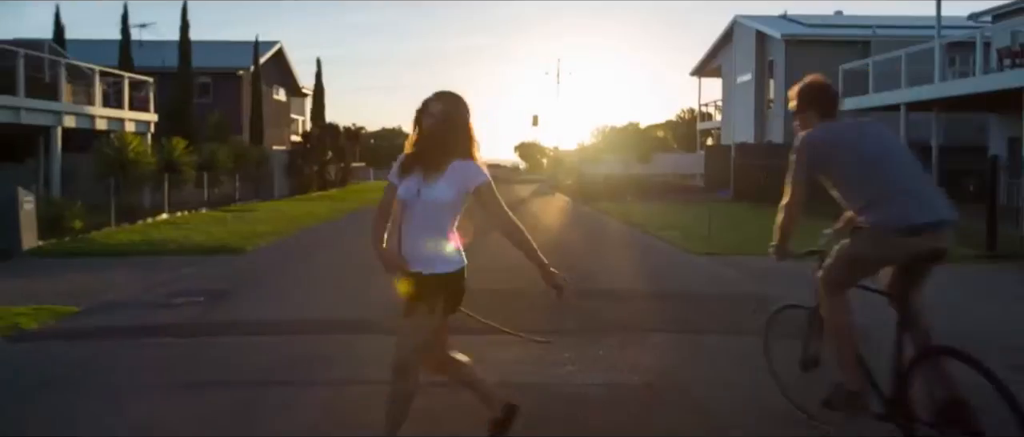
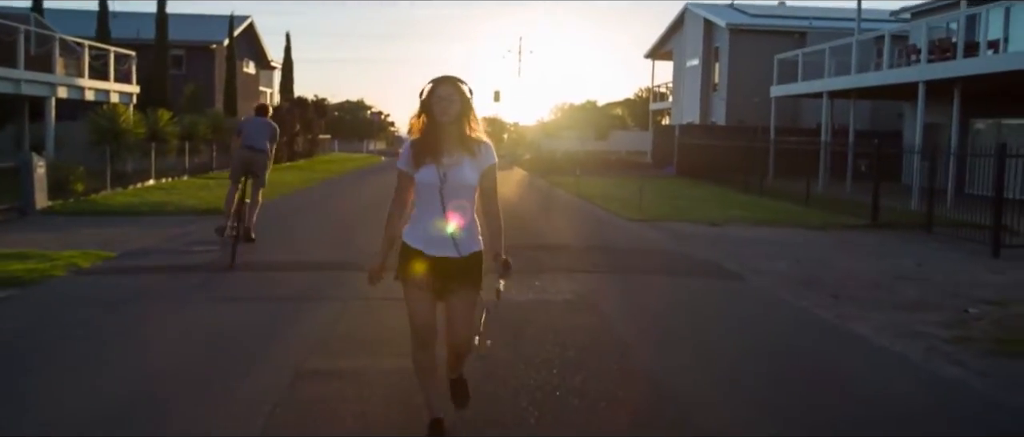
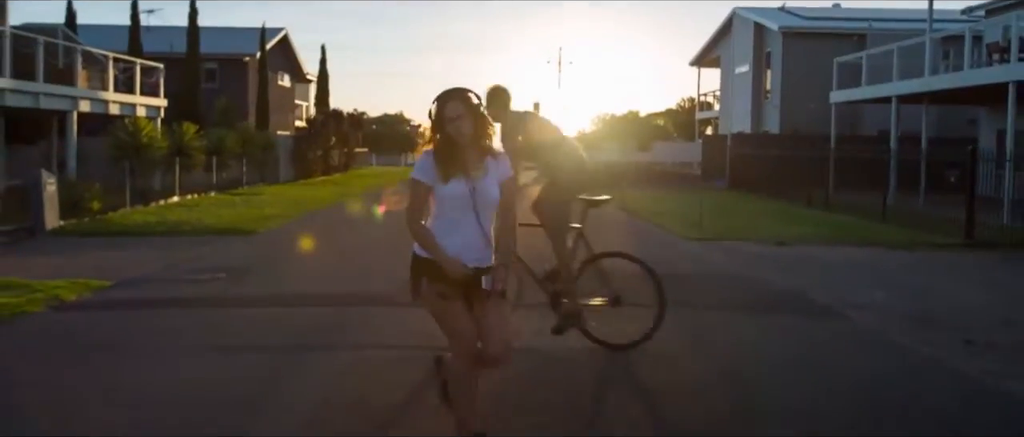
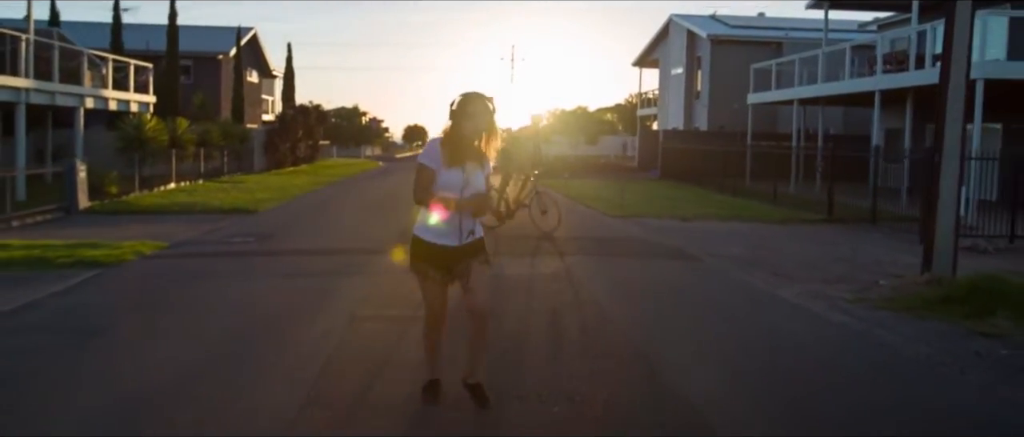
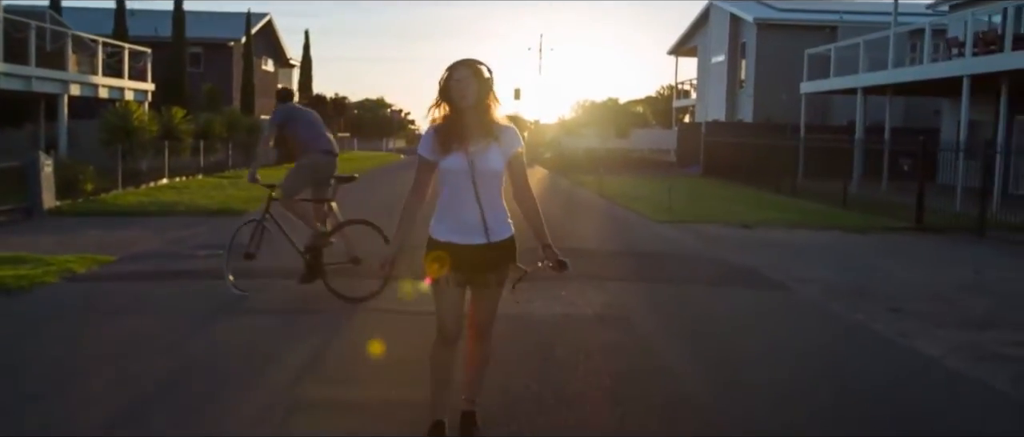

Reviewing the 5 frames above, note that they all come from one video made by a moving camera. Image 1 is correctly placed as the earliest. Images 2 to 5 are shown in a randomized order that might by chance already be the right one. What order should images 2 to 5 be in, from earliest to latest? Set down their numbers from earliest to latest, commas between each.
3, 5, 2, 4
